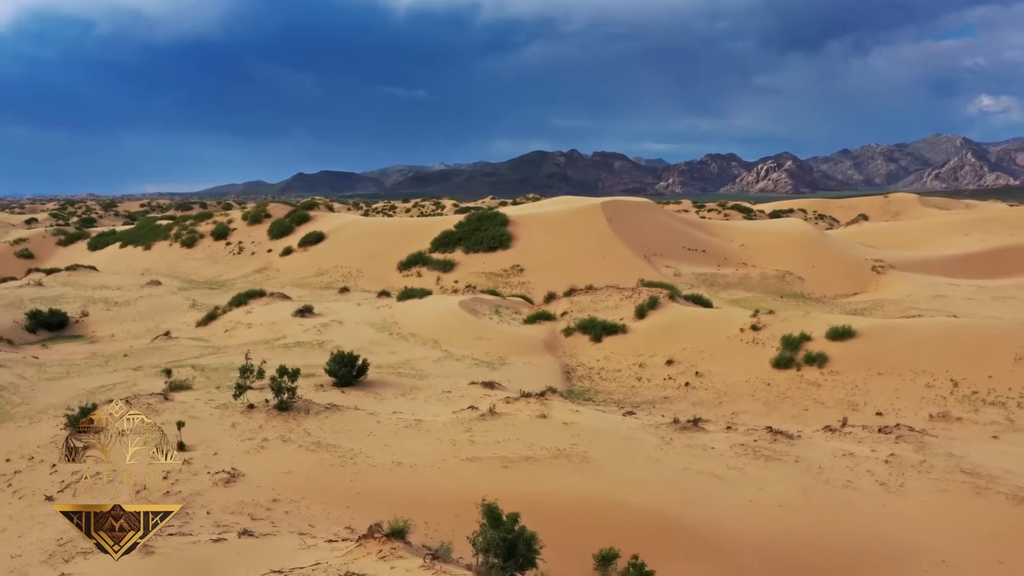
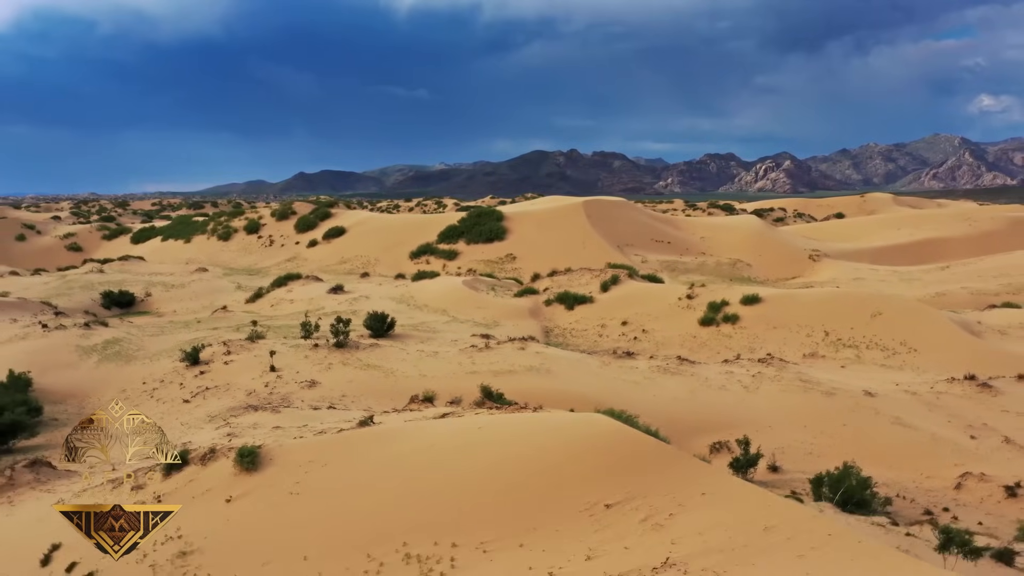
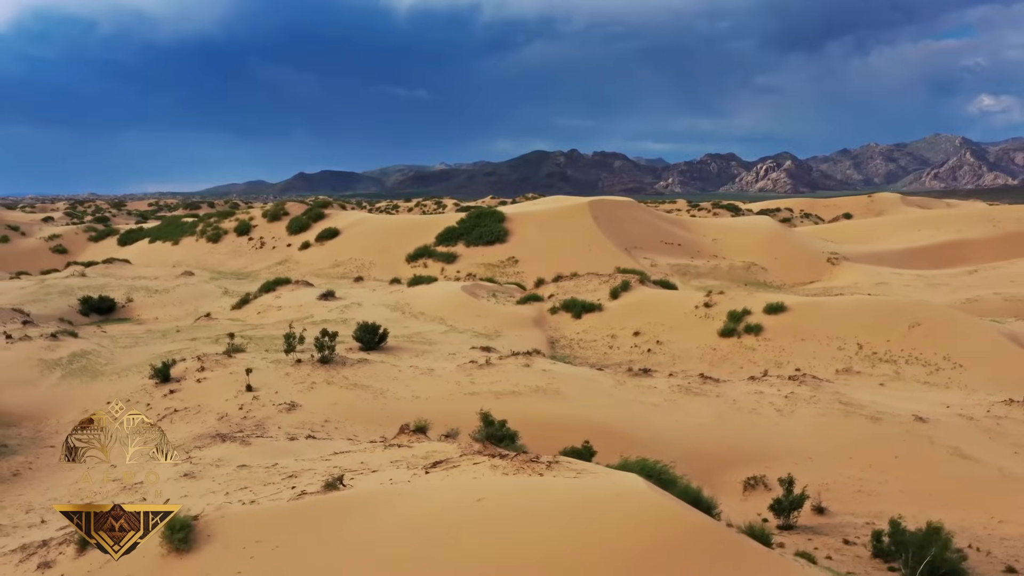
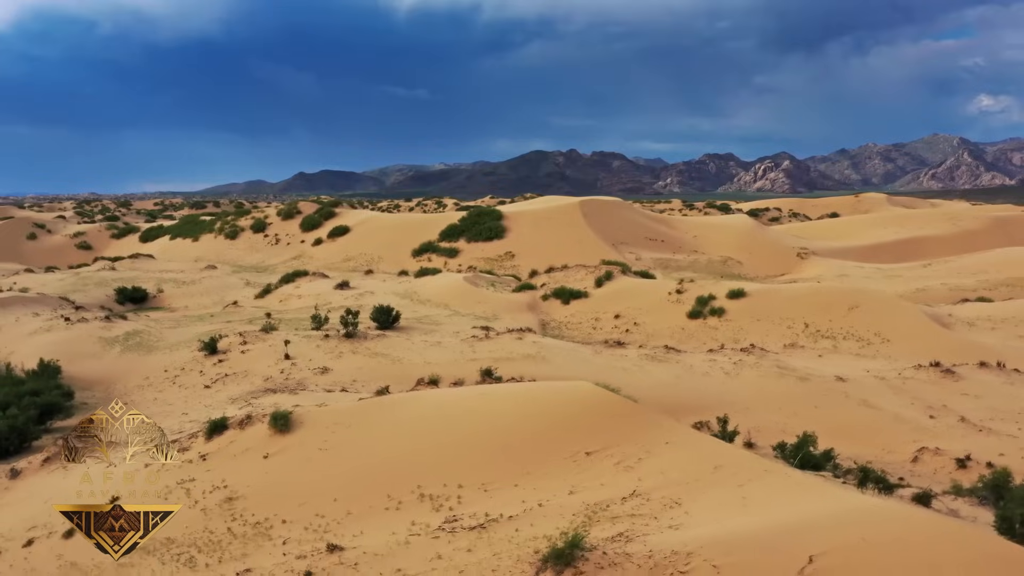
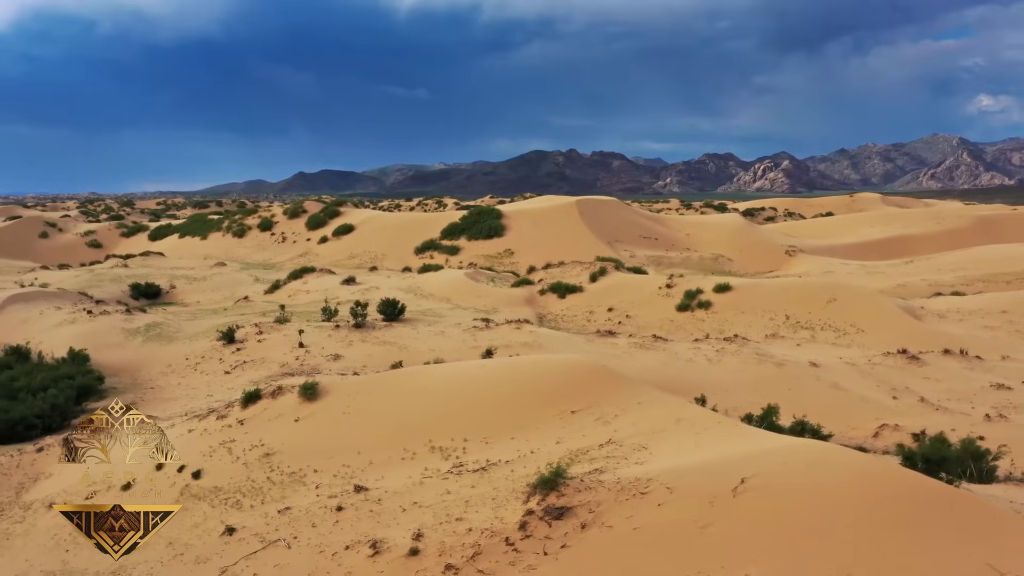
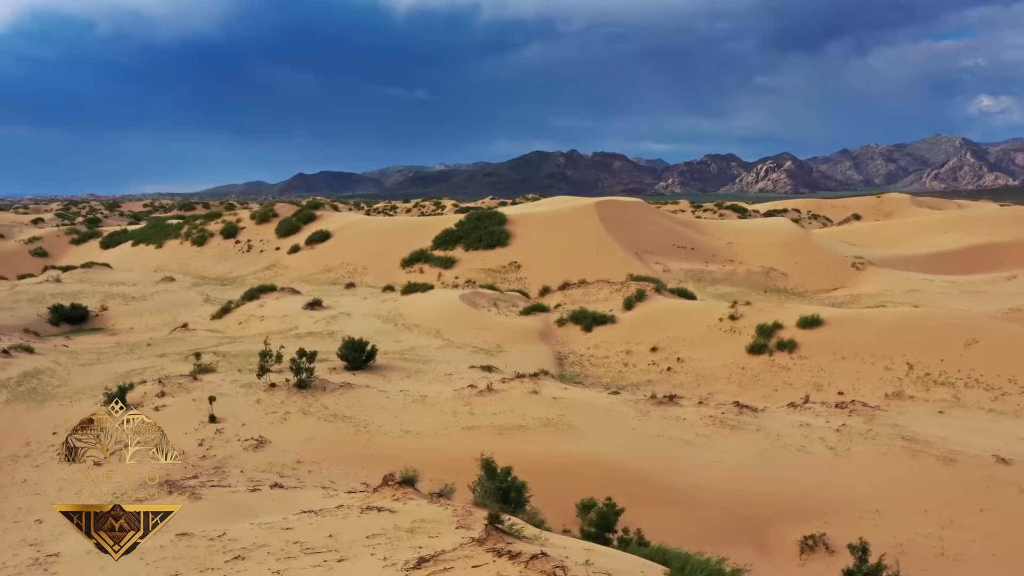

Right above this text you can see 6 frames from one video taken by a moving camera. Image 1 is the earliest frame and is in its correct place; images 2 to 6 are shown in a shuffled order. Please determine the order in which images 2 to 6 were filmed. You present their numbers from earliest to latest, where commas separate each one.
6, 3, 2, 4, 5
